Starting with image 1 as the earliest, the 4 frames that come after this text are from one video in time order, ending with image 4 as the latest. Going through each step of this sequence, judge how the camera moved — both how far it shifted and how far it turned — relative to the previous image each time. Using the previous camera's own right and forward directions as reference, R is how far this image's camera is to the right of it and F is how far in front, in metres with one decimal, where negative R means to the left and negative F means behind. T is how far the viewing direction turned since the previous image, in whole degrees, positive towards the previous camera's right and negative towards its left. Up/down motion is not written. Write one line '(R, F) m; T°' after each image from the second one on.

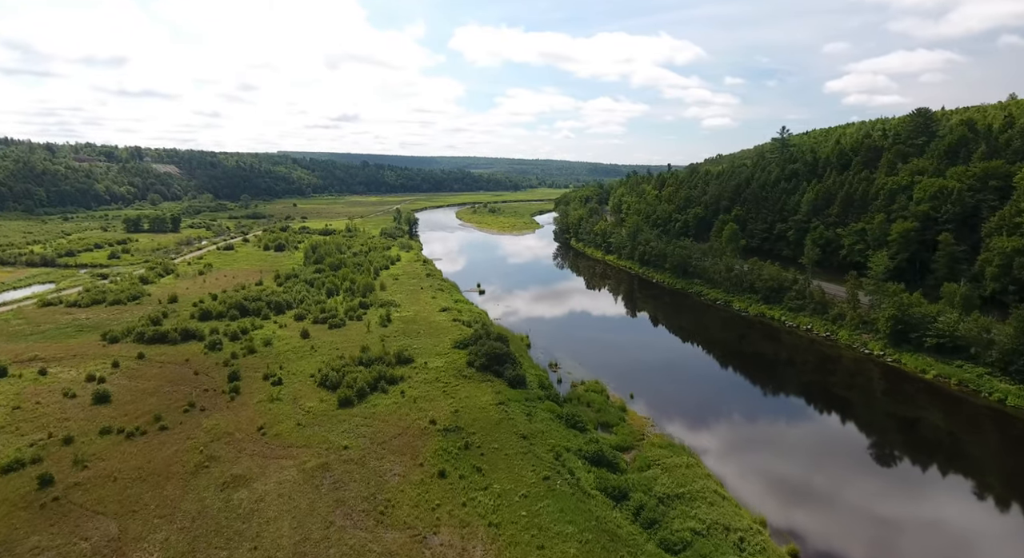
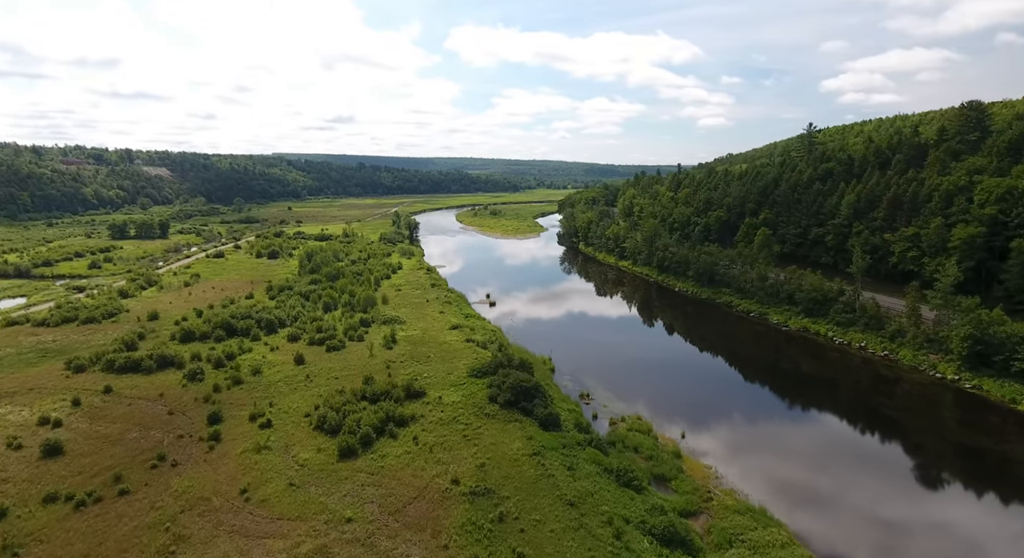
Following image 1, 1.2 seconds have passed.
(-2.0, +5.5) m; 0°
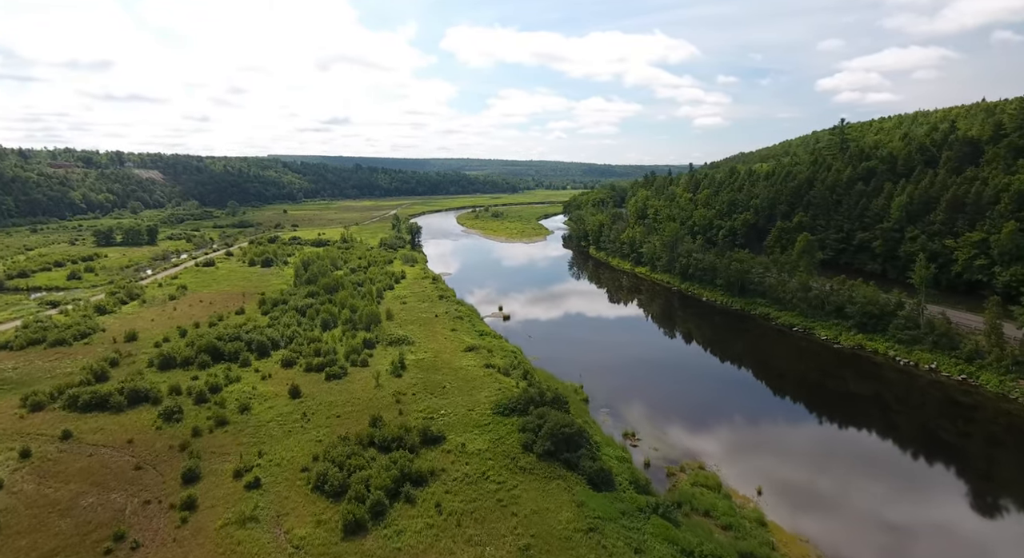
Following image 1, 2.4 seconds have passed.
(-2.1, +5.5) m; 0°
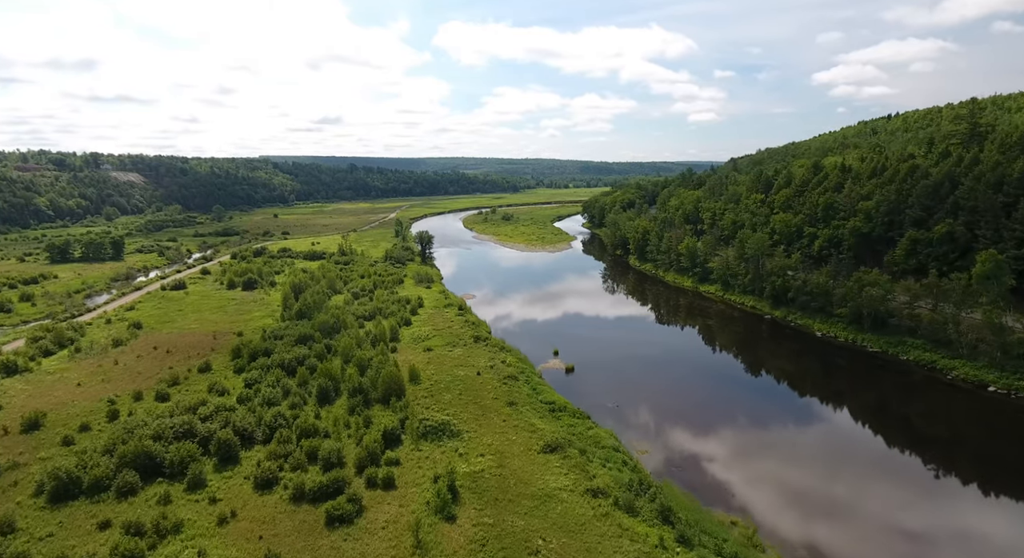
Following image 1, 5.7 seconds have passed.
(-5.7, +15.7) m; +1°
